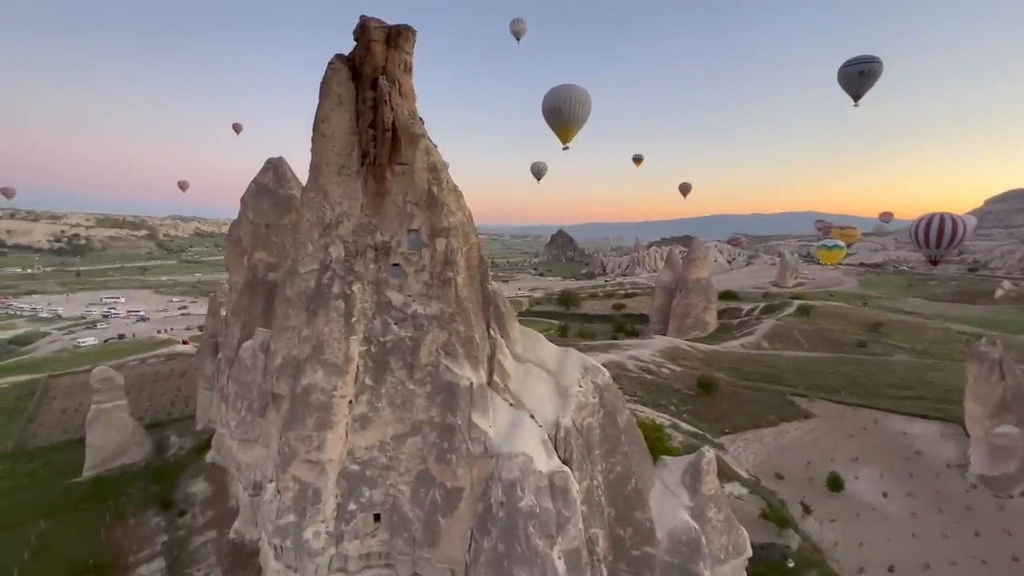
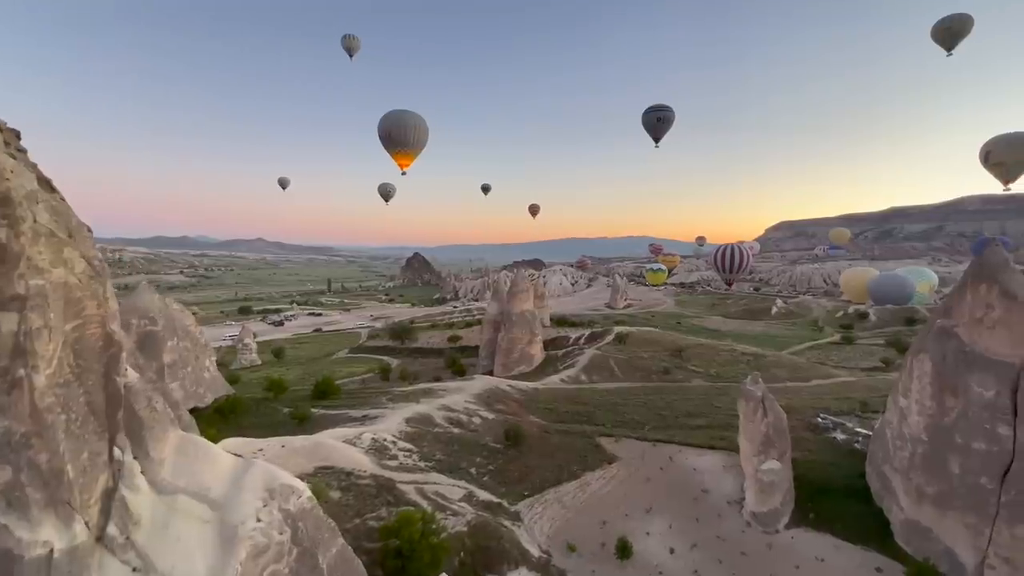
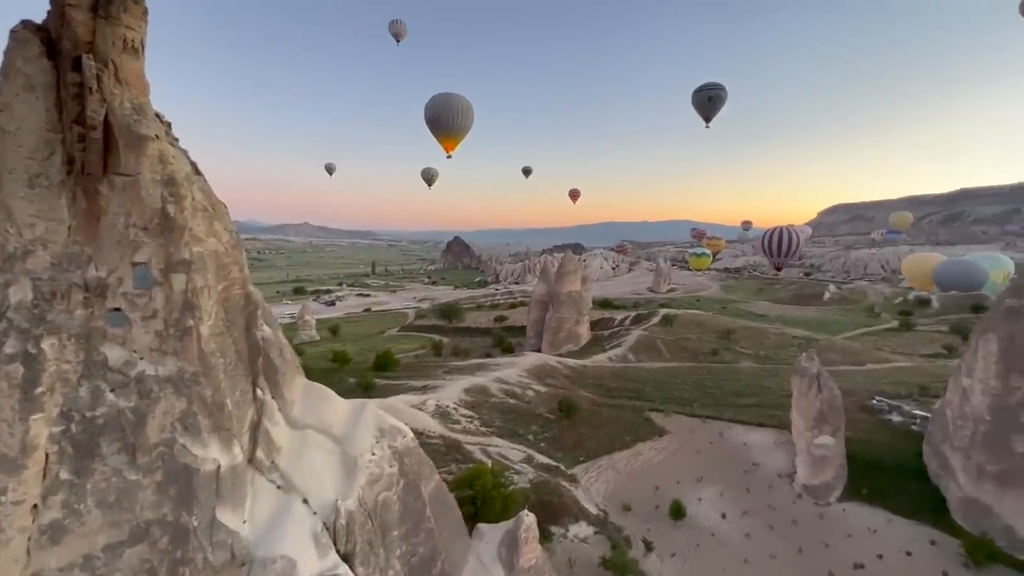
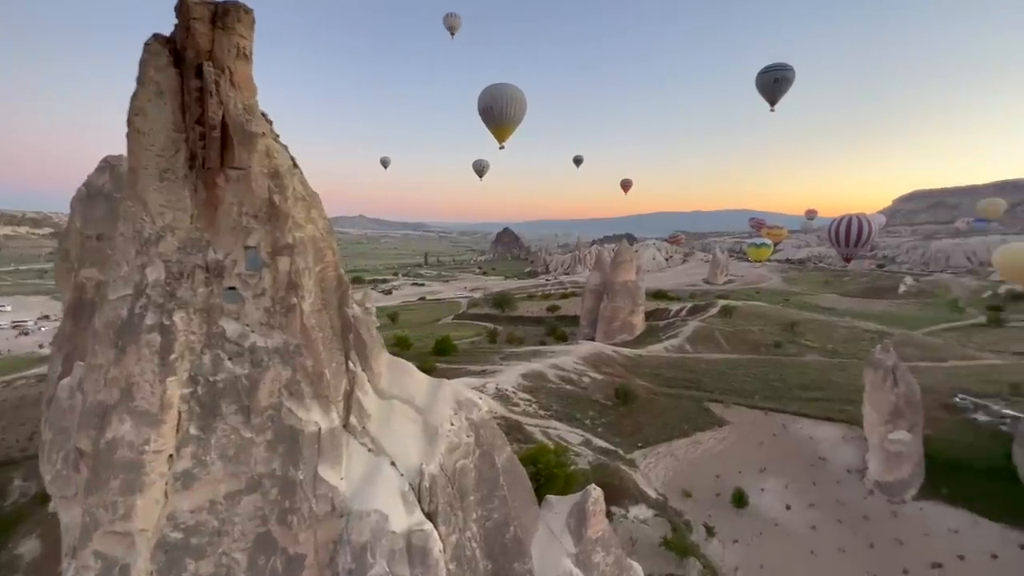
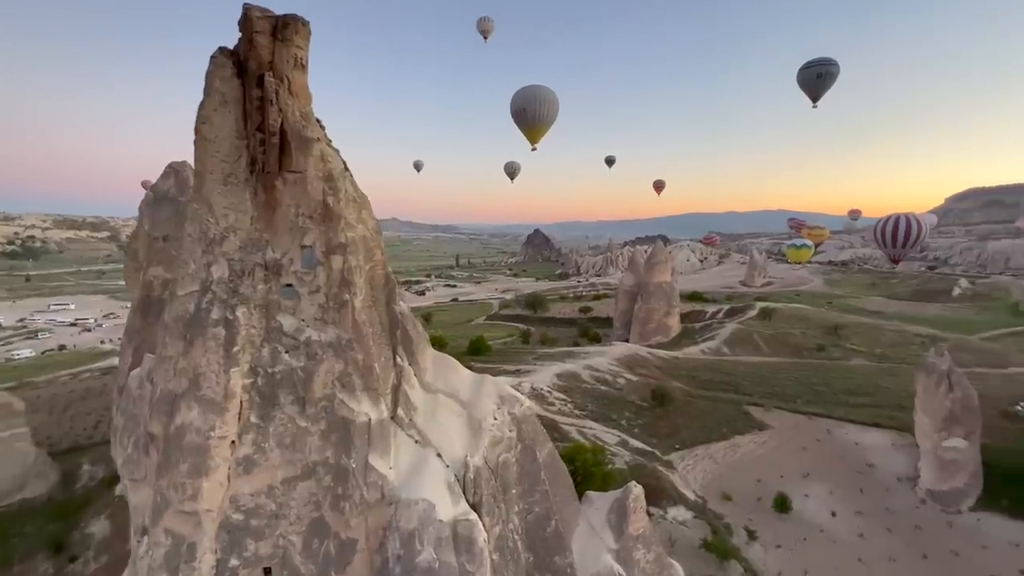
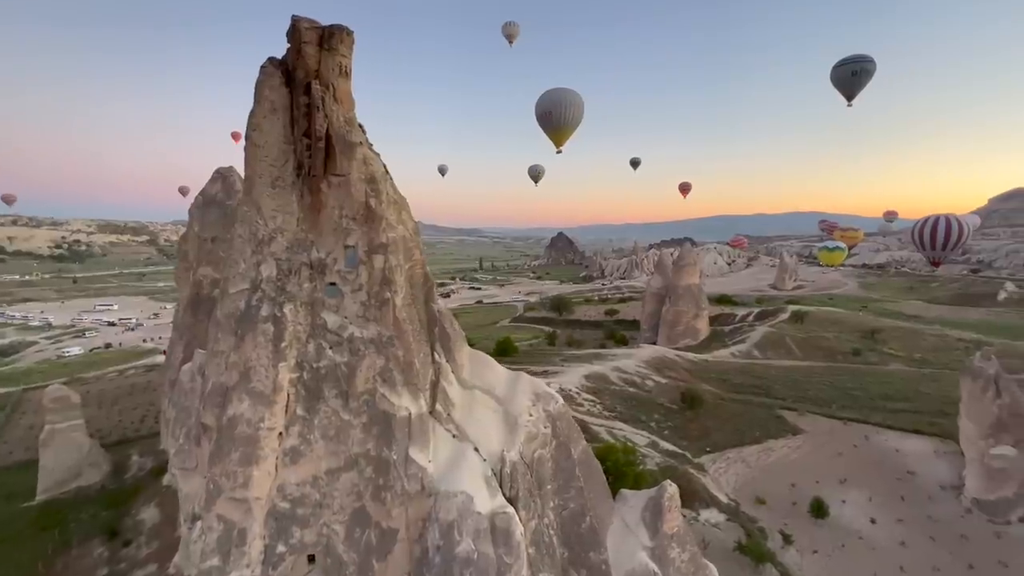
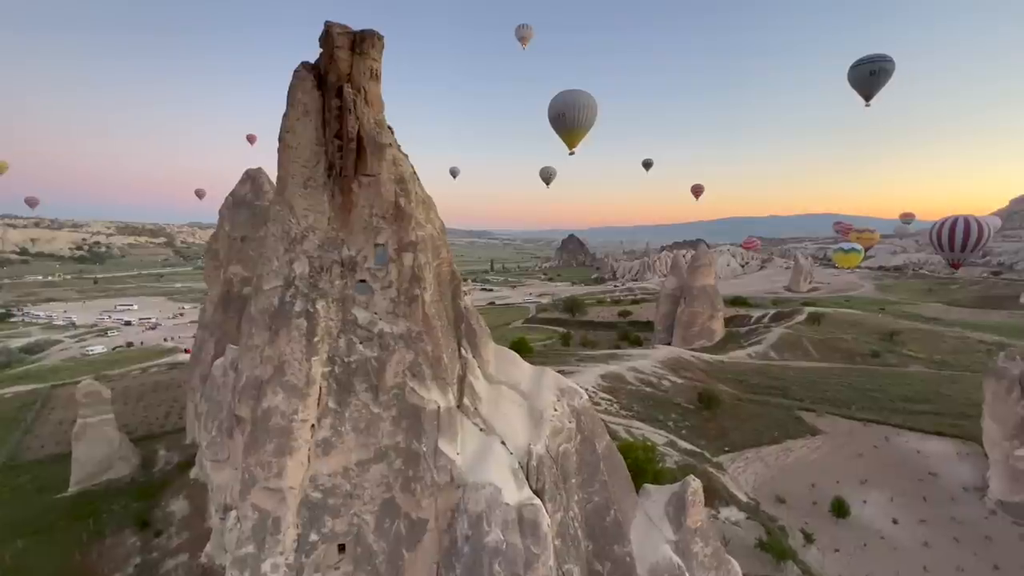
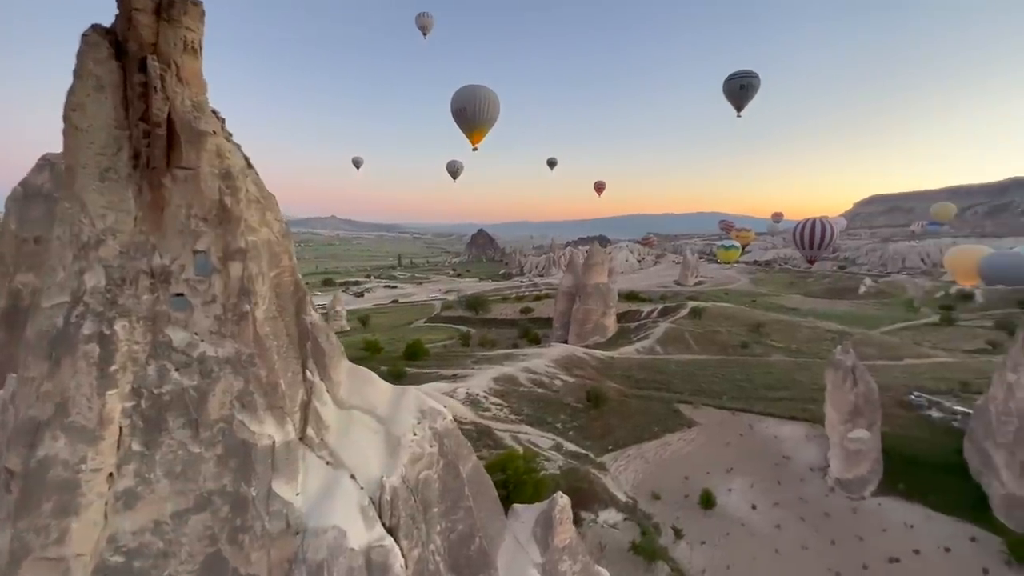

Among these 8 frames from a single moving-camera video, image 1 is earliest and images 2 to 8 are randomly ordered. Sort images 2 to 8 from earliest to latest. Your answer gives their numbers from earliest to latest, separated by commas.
7, 6, 5, 4, 8, 3, 2
